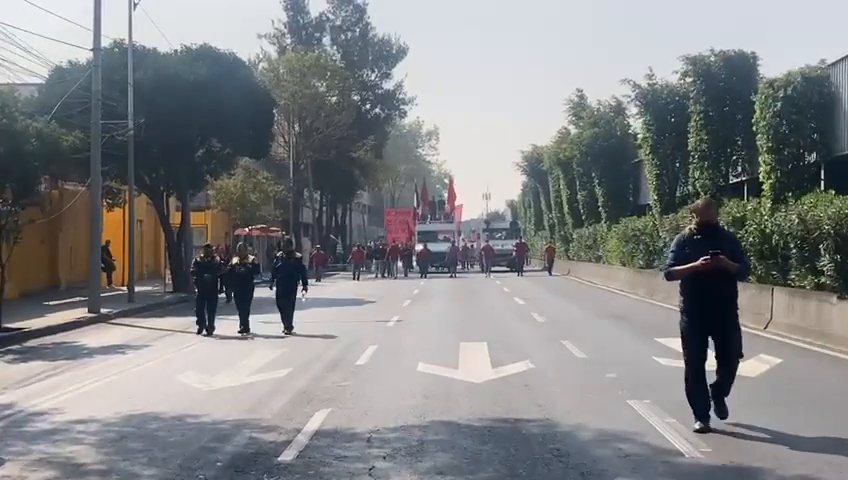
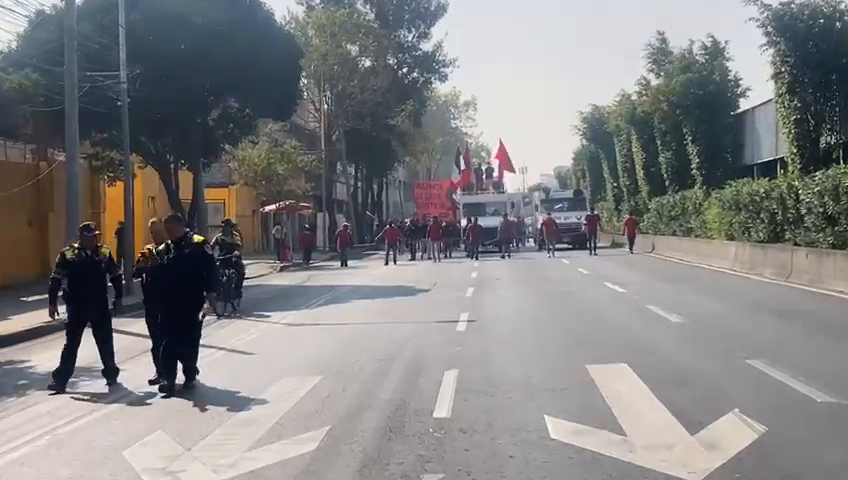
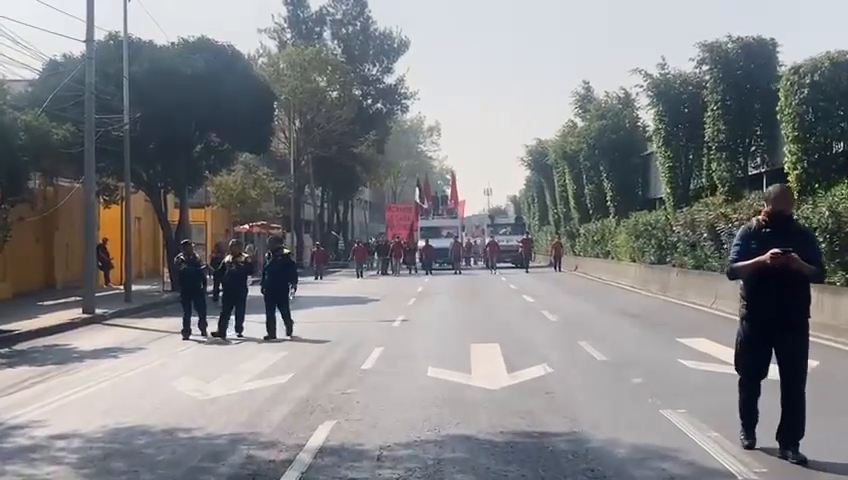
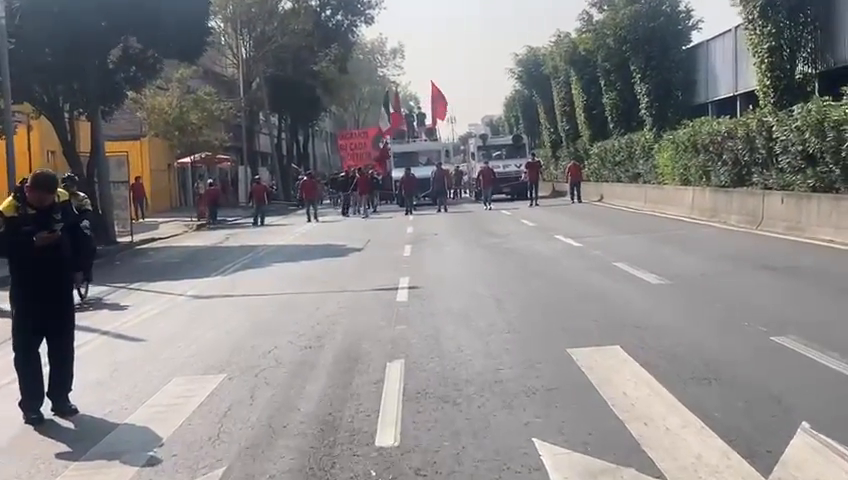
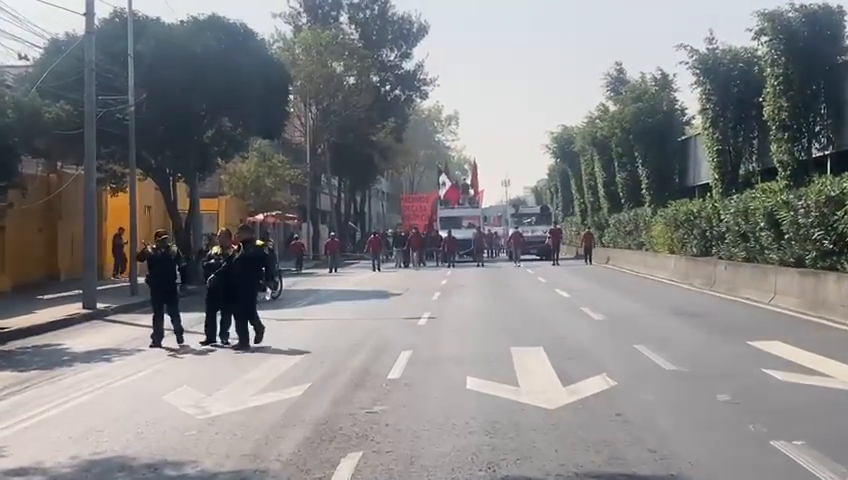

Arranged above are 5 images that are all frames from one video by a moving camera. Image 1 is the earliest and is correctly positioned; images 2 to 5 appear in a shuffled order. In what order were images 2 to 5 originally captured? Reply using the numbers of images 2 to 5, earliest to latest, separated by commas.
3, 5, 2, 4
